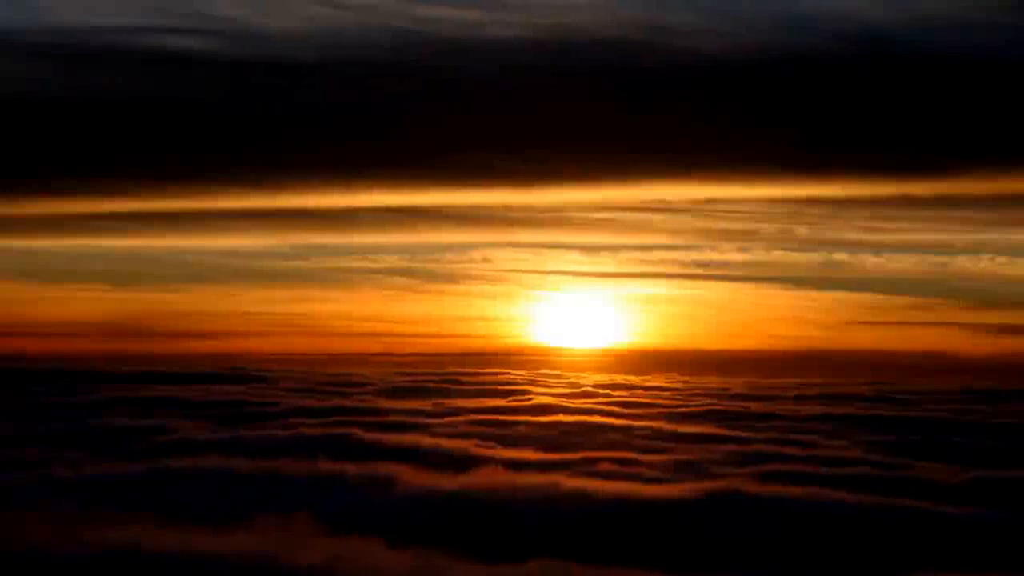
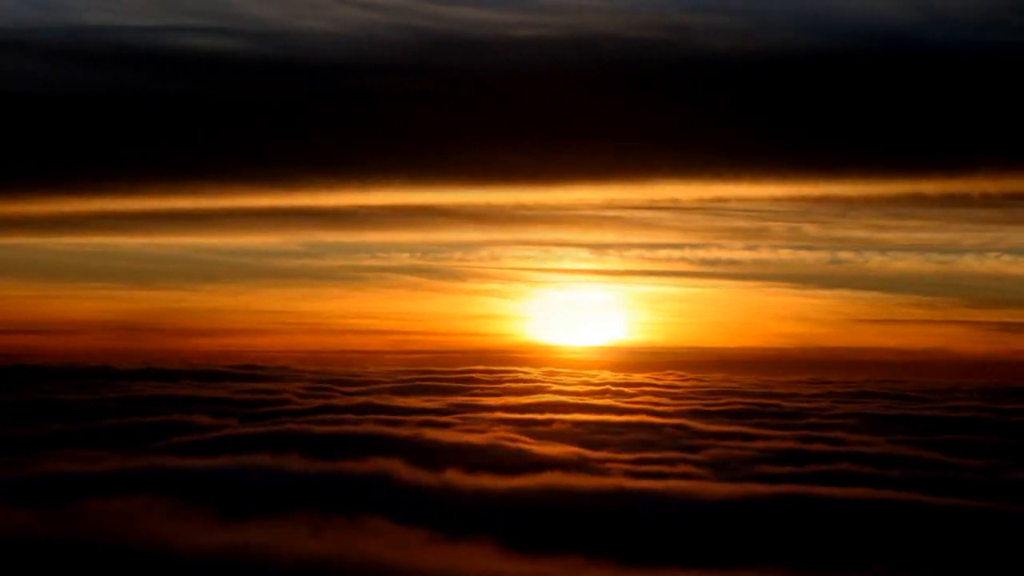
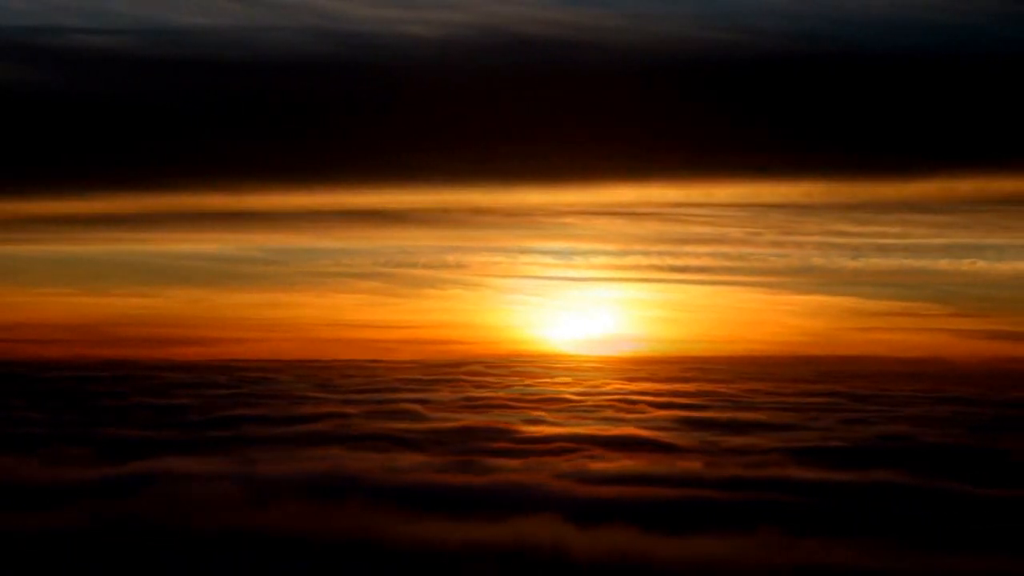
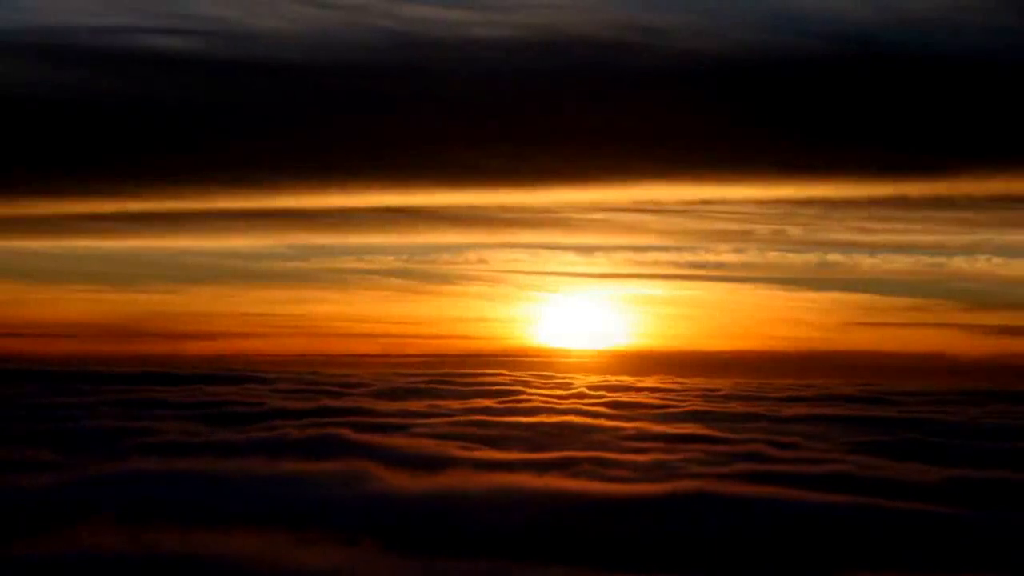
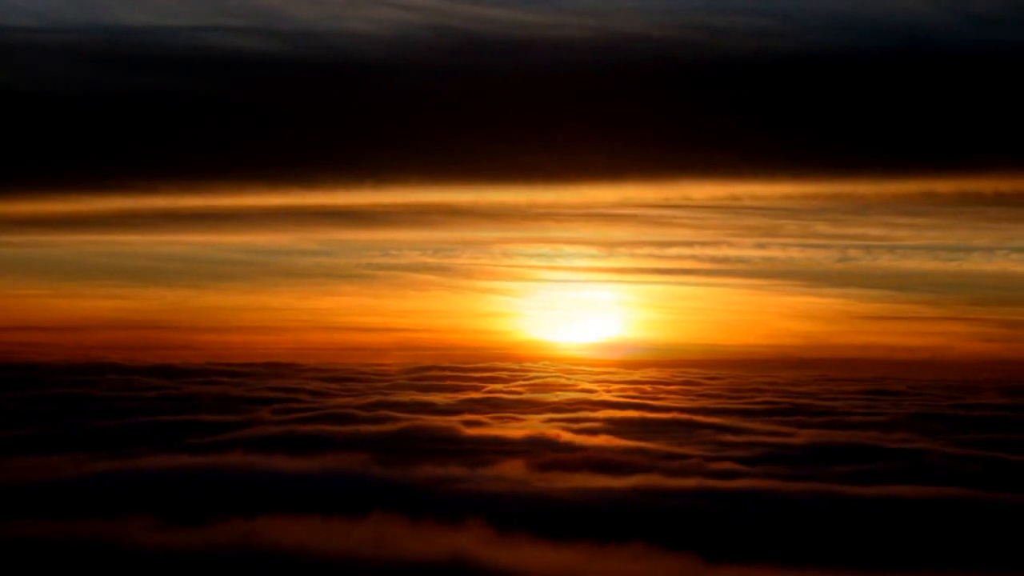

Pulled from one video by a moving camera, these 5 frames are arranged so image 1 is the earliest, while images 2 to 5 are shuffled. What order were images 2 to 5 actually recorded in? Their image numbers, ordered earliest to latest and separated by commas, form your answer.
4, 3, 5, 2
